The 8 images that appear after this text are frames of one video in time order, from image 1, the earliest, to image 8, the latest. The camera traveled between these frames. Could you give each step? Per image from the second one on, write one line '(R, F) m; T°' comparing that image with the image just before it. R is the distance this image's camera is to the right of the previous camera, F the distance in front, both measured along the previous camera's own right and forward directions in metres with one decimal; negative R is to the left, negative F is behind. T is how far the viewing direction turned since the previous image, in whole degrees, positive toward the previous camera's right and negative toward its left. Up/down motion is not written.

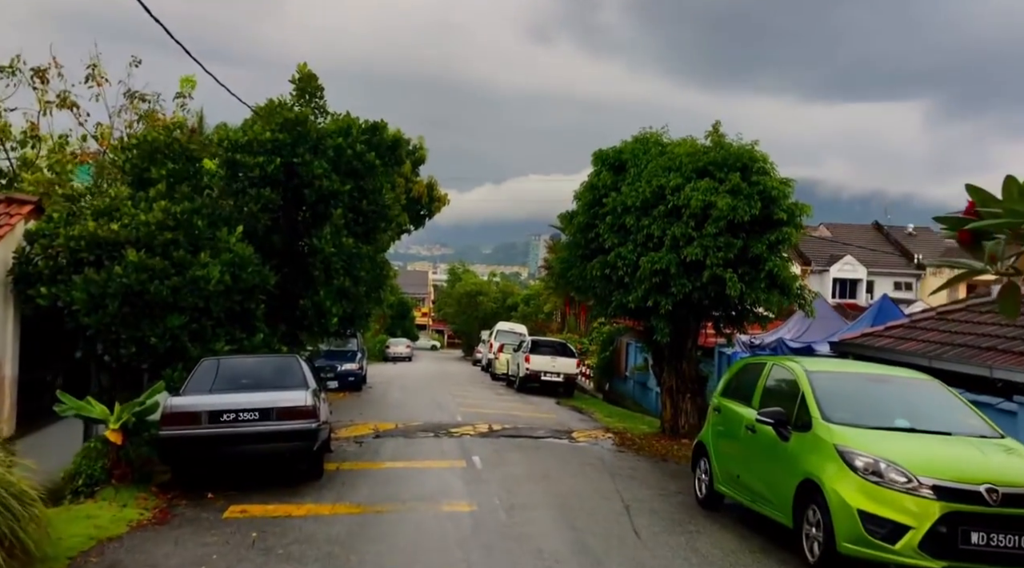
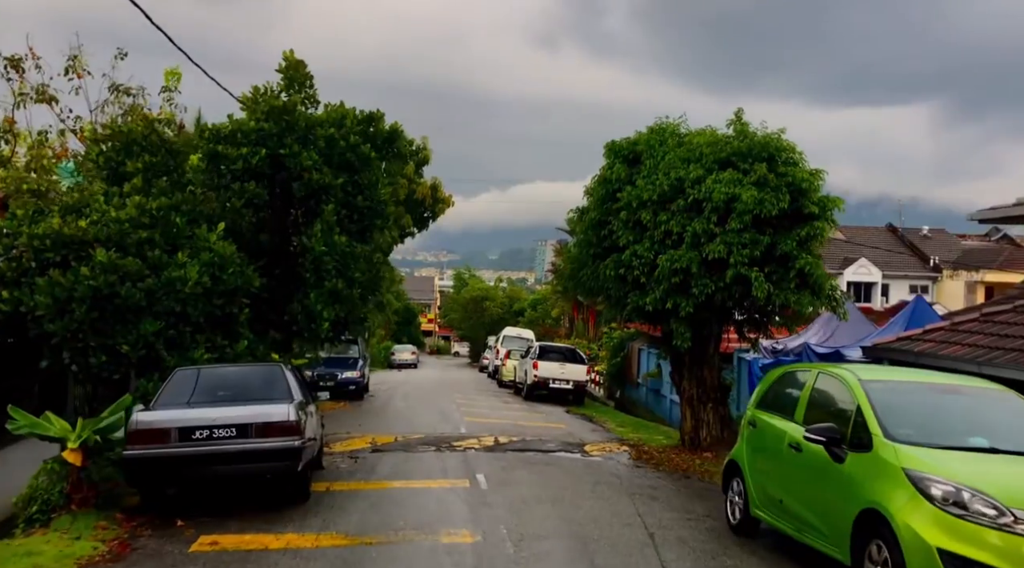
(0.0, +1.1) m; 0°
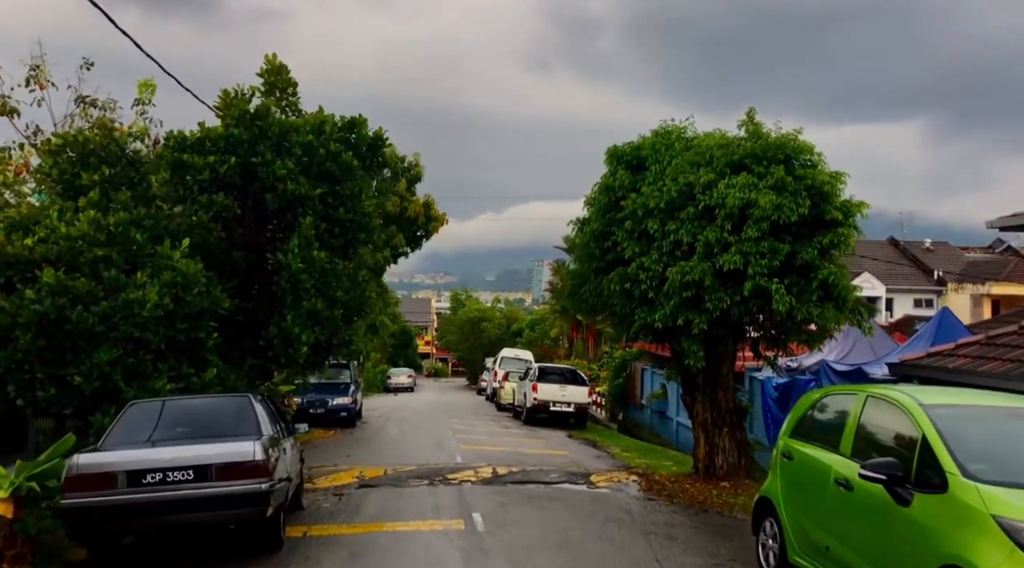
(0.0, +1.1) m; 0°
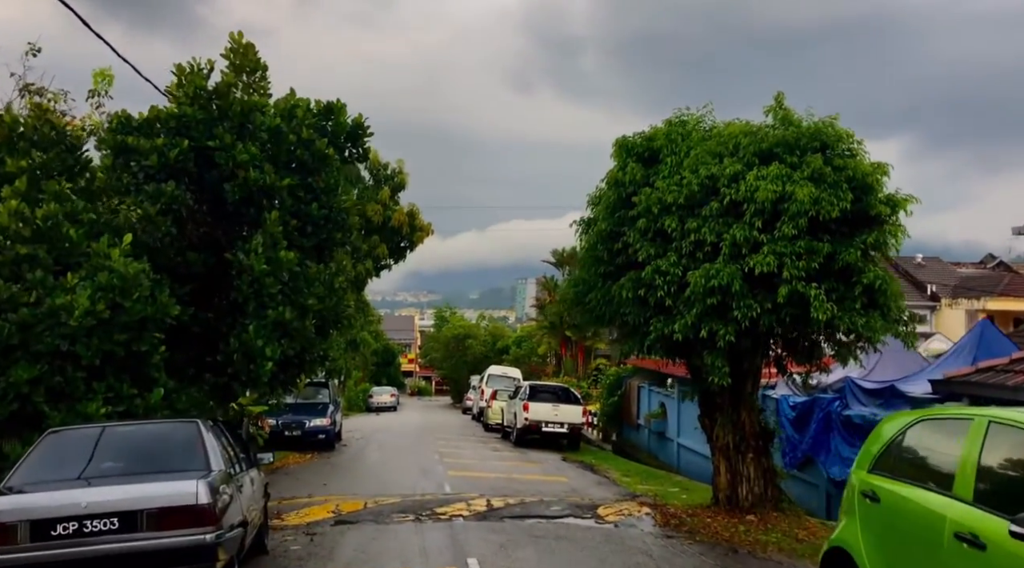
(-0.2, +1.6) m; +1°
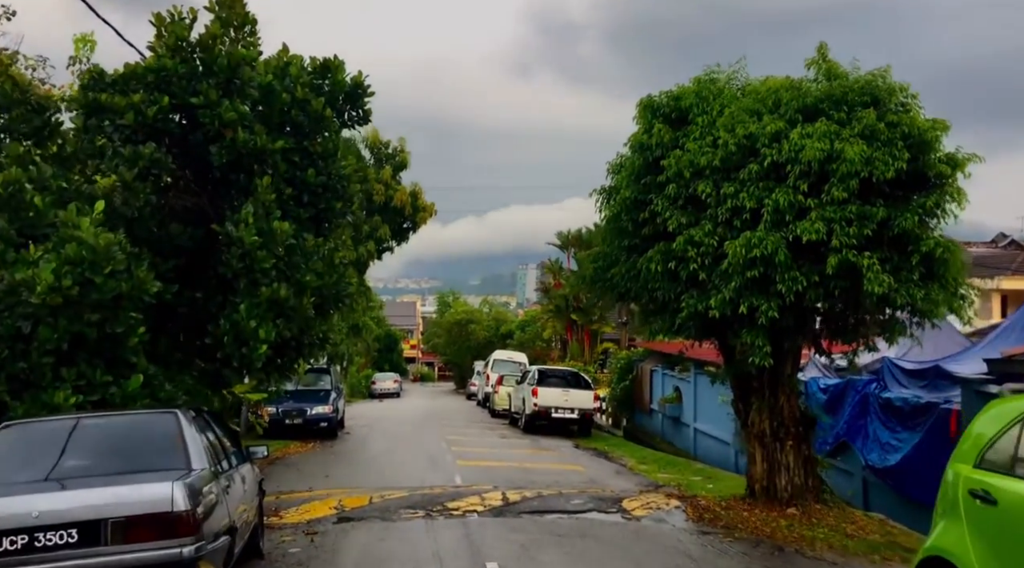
(-0.2, +1.0) m; 0°
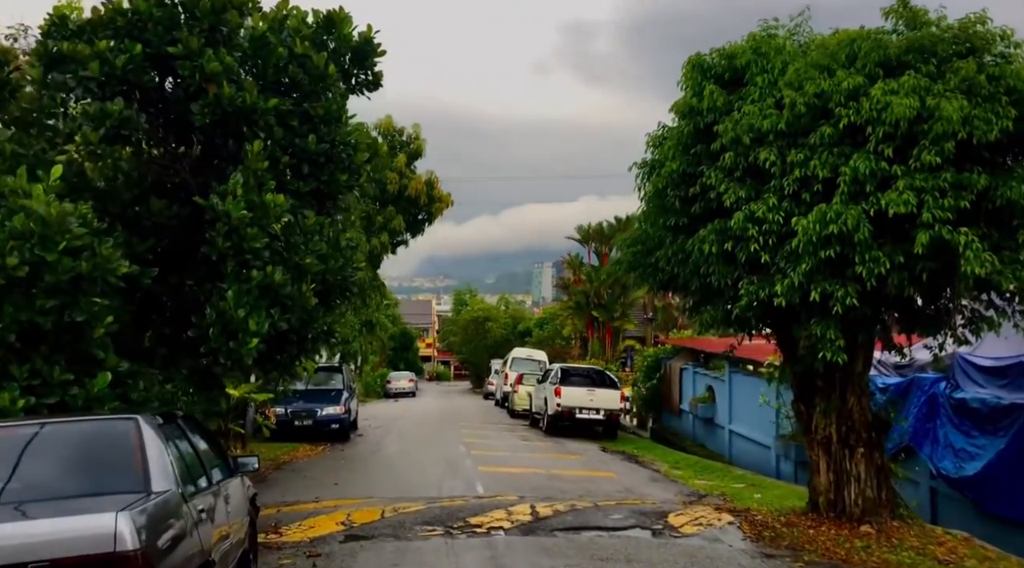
(-0.2, +1.3) m; -1°
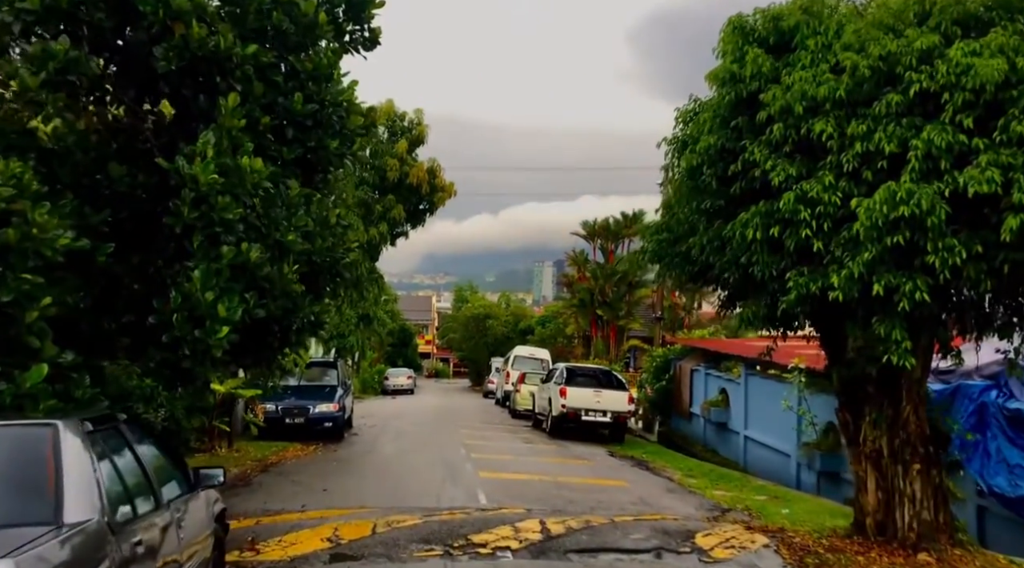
(-0.1, +1.2) m; 0°
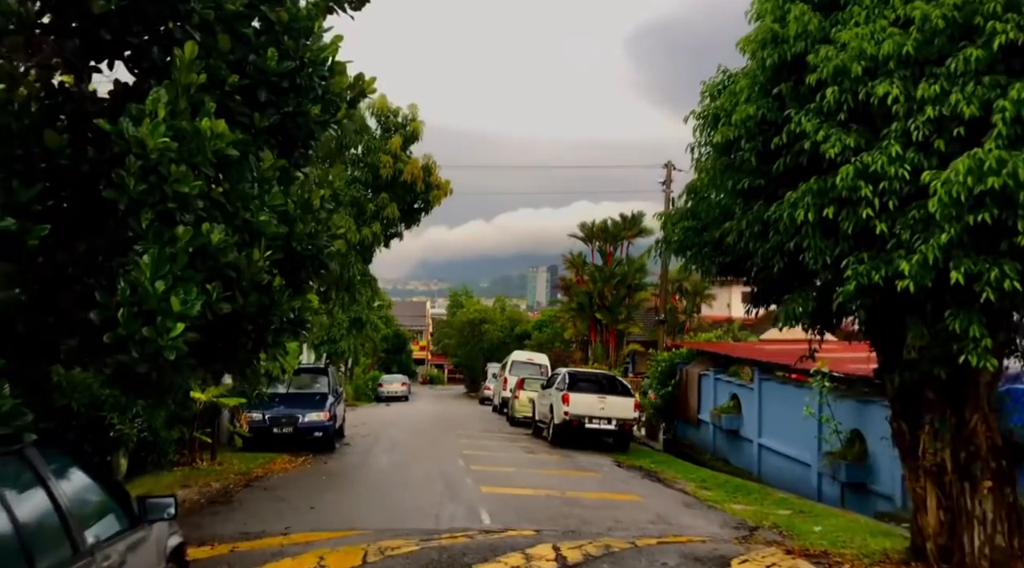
(-0.1, +1.1) m; 0°
